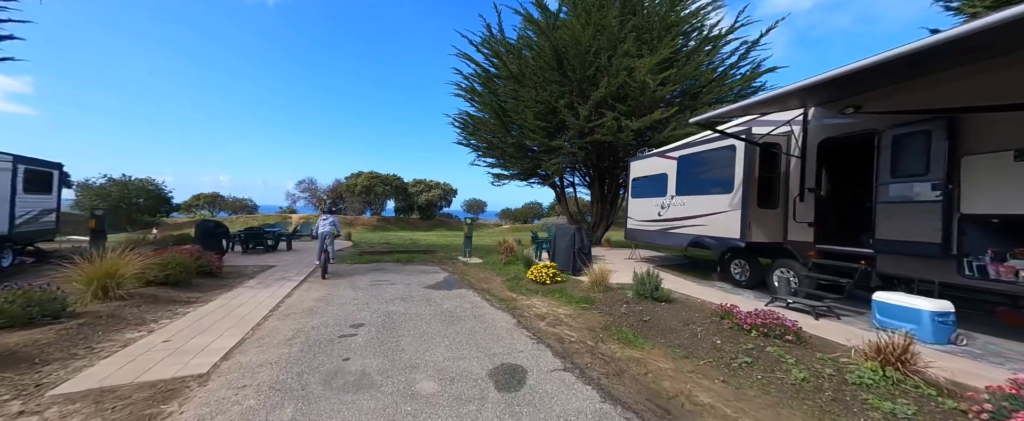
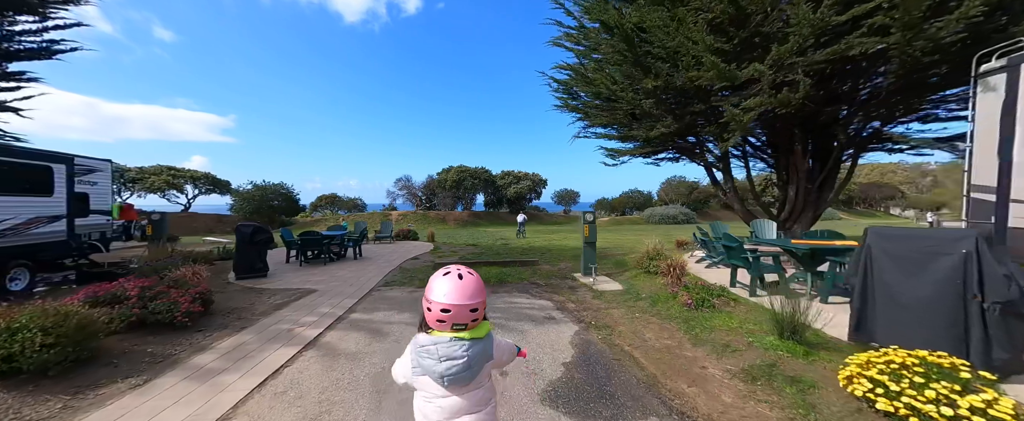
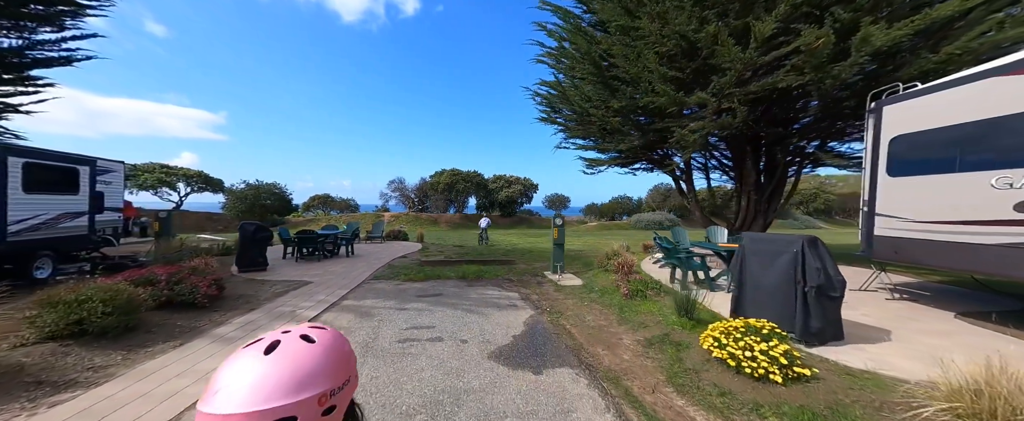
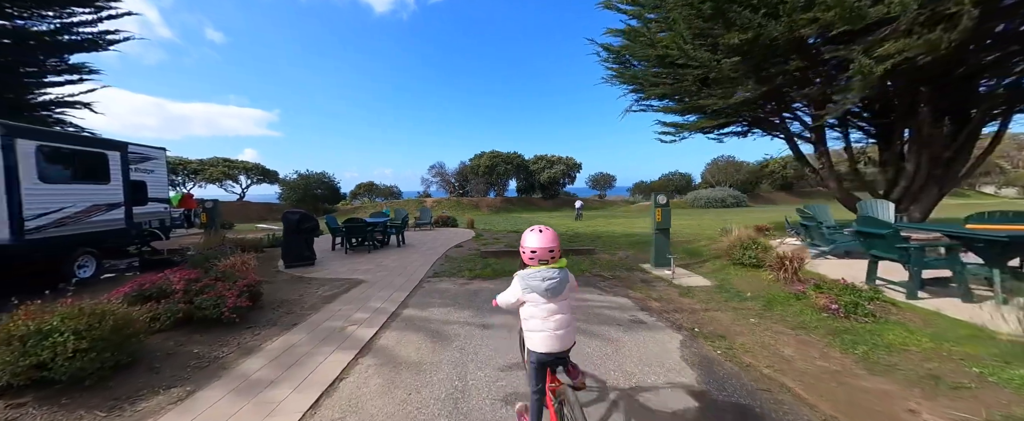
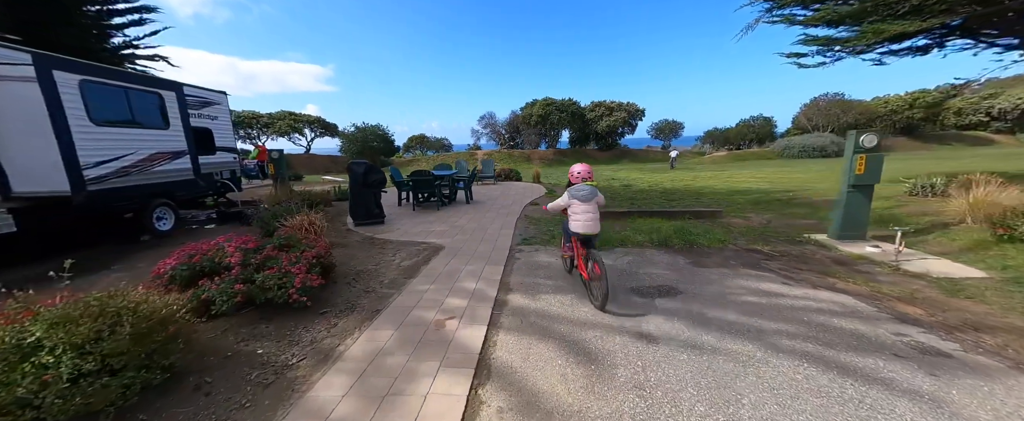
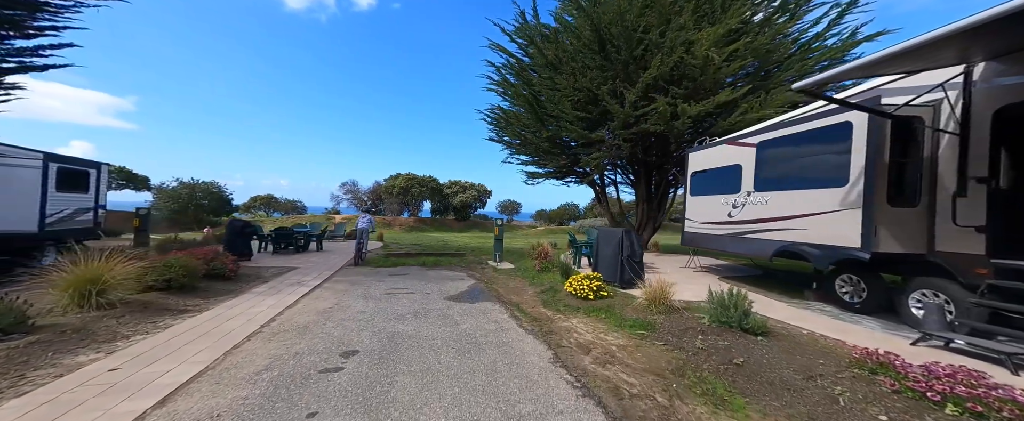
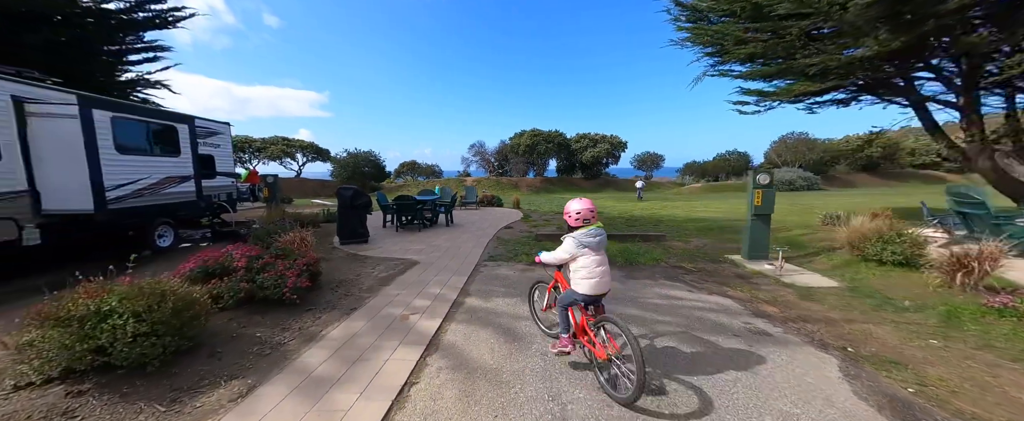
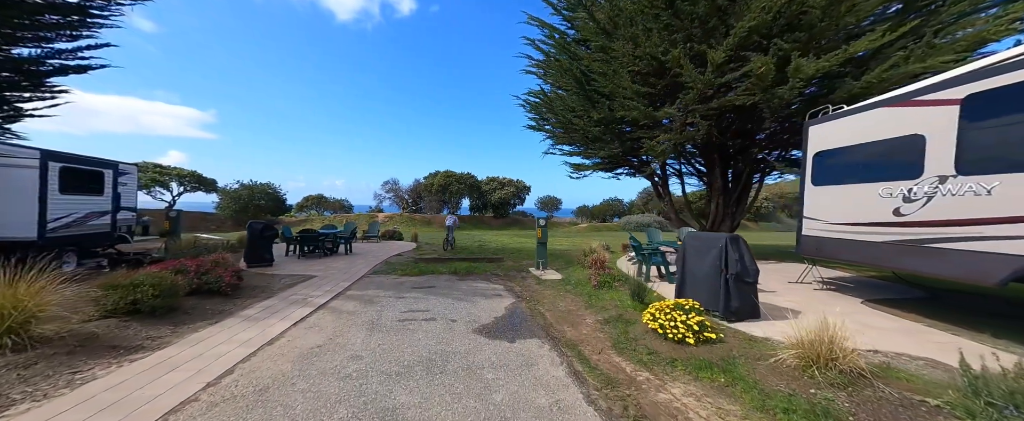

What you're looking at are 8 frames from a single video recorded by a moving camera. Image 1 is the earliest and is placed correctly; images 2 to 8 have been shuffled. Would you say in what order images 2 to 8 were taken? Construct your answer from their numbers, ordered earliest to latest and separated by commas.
6, 8, 3, 2, 4, 7, 5
